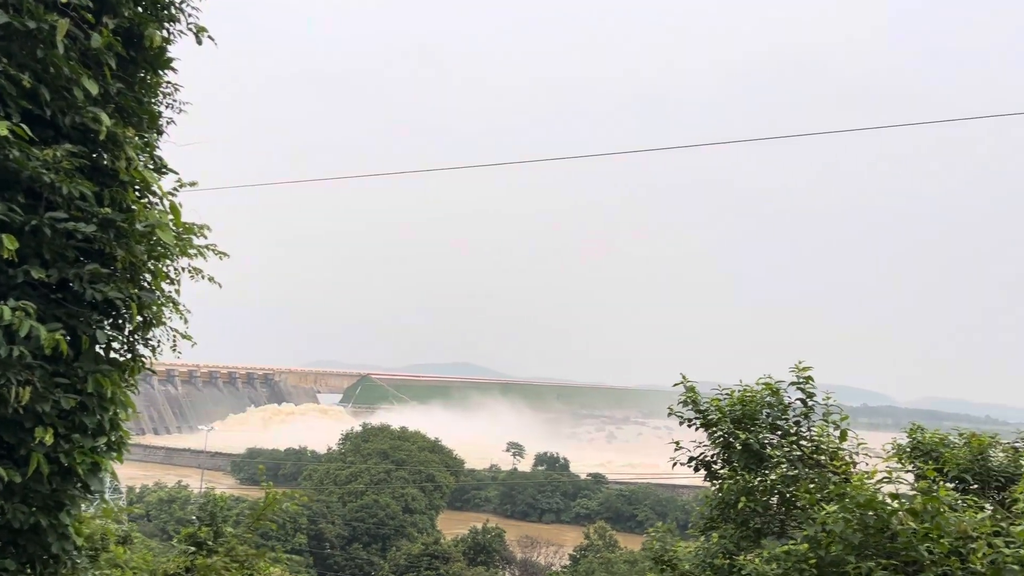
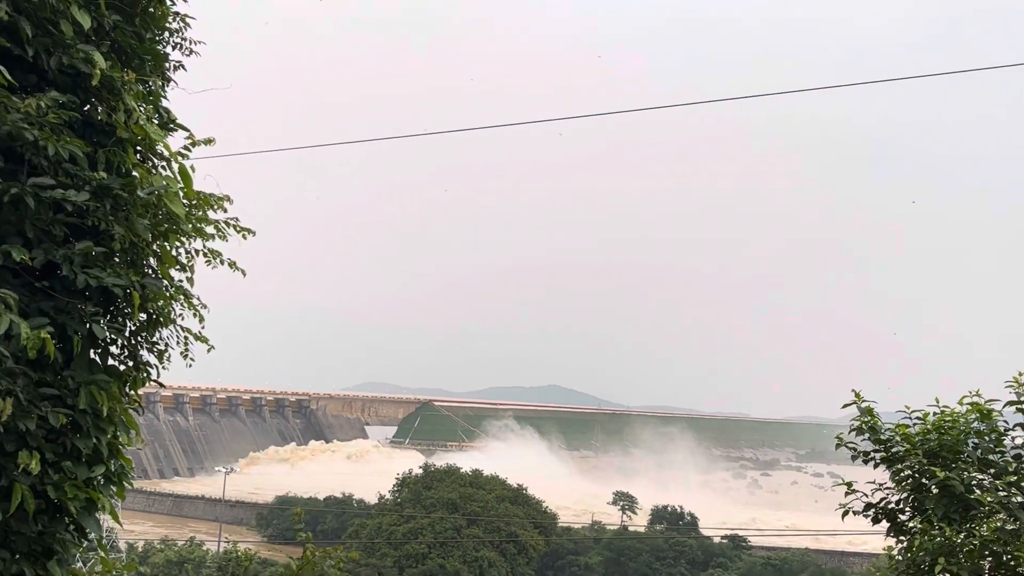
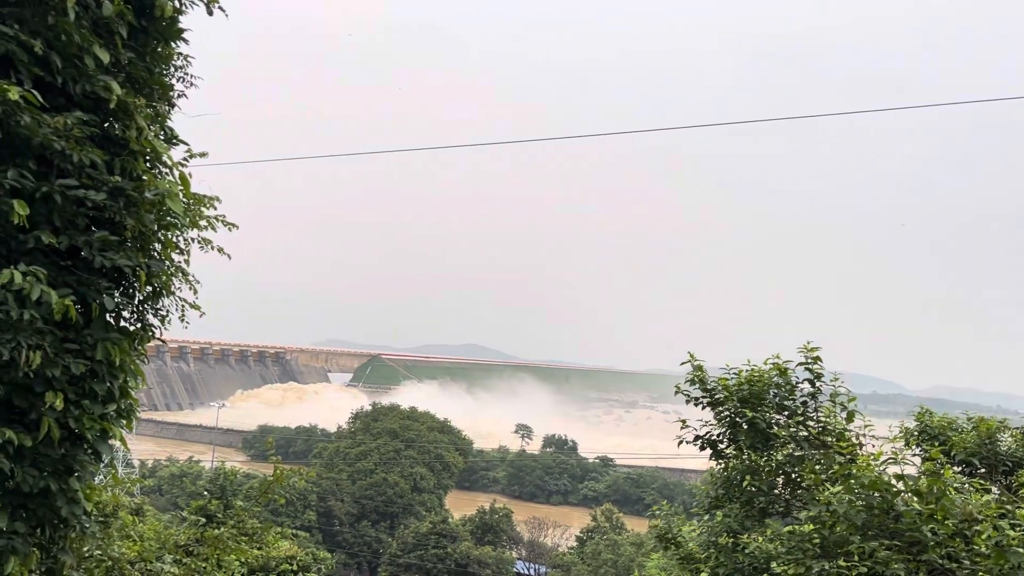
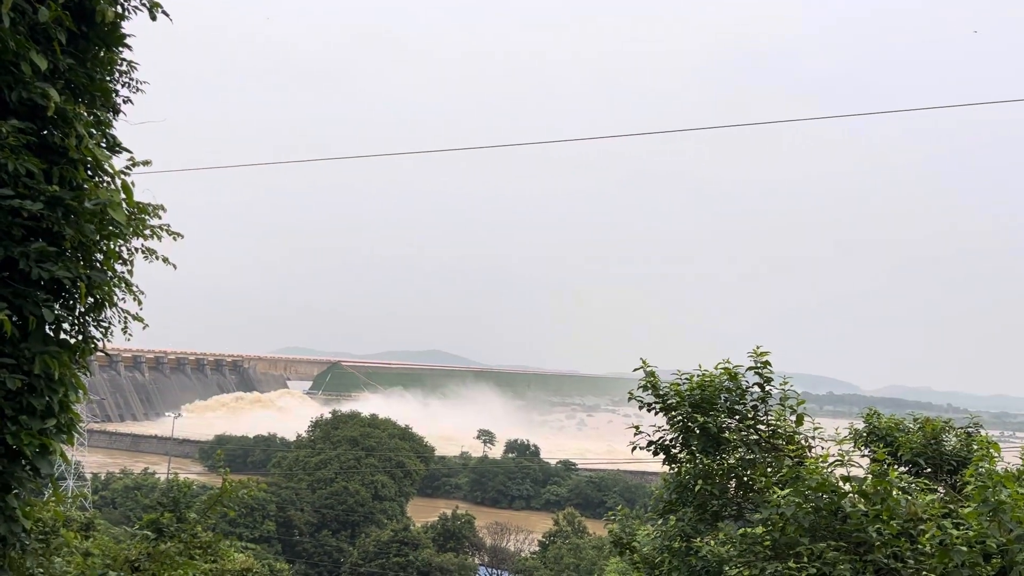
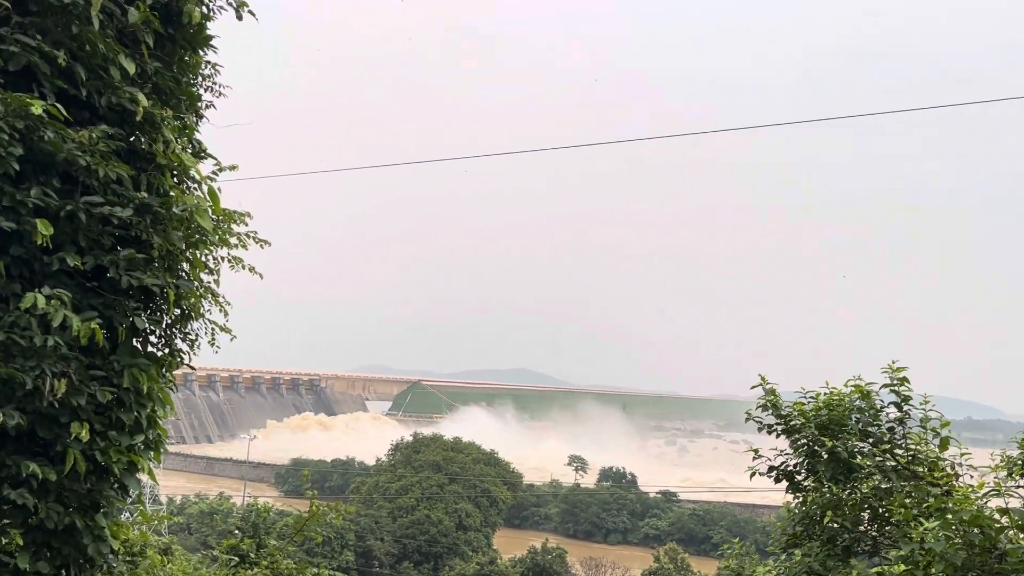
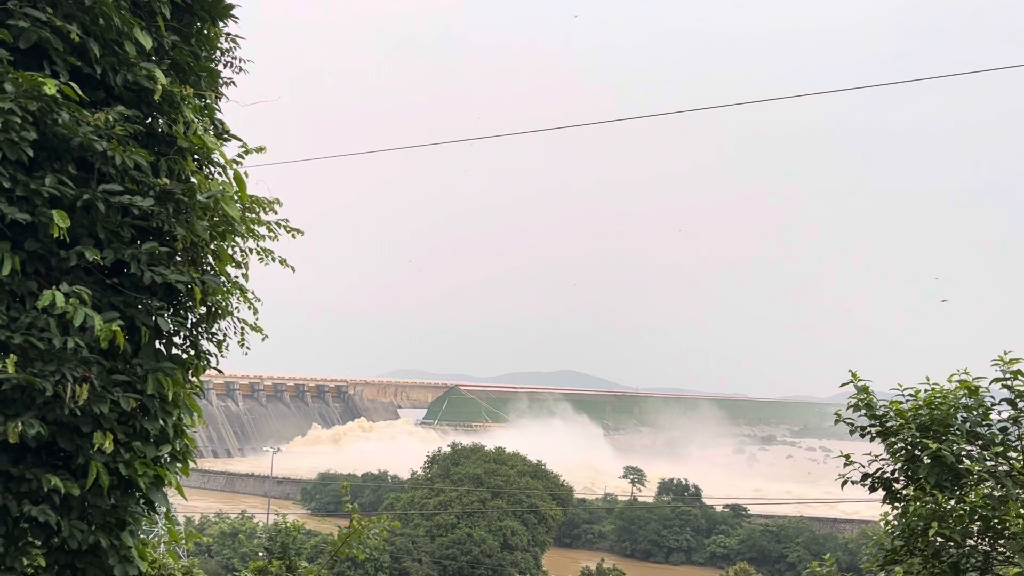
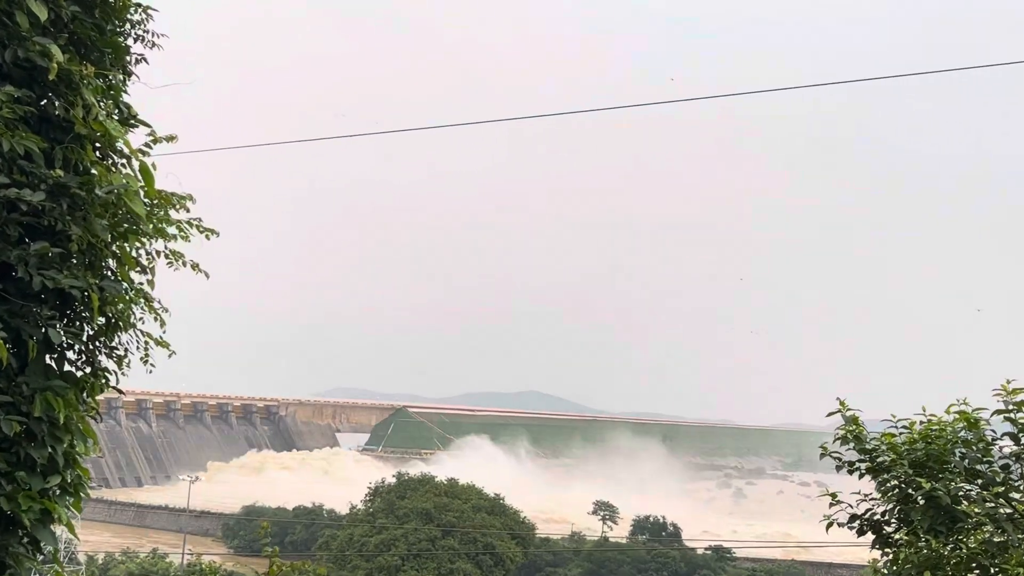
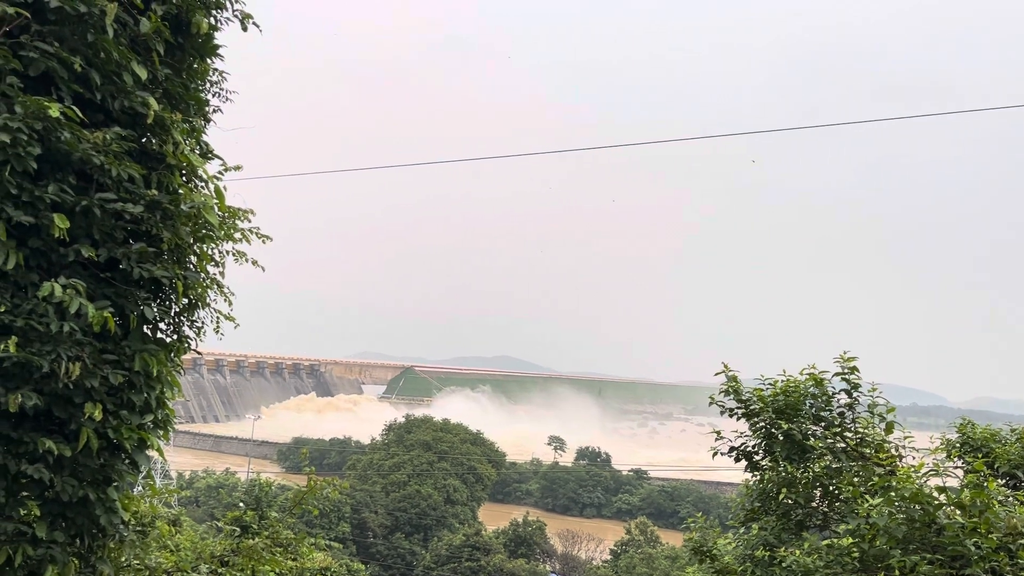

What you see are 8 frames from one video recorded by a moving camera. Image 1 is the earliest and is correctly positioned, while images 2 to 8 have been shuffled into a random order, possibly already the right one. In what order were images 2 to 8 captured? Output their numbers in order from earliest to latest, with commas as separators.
4, 3, 8, 5, 7, 2, 6
